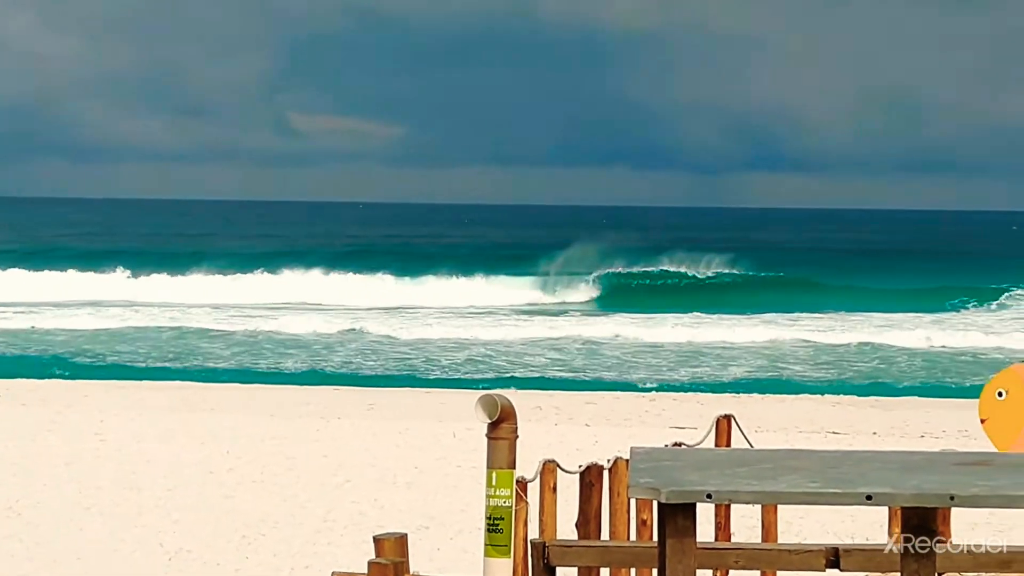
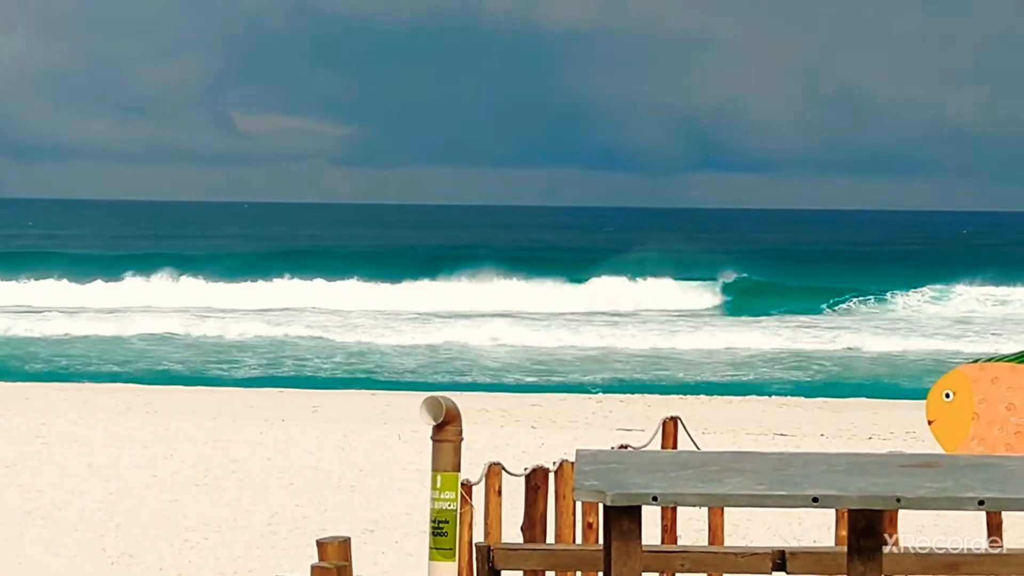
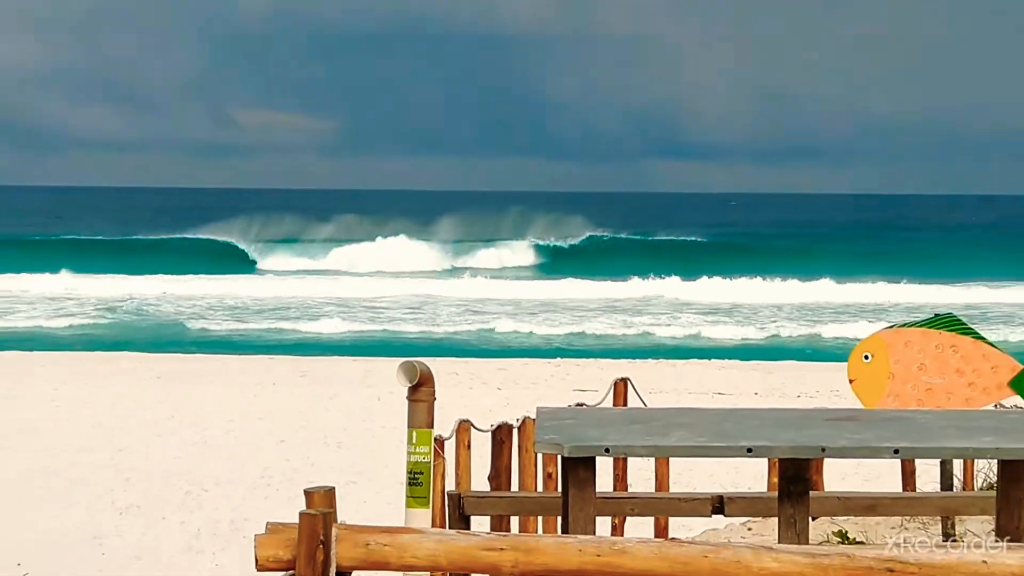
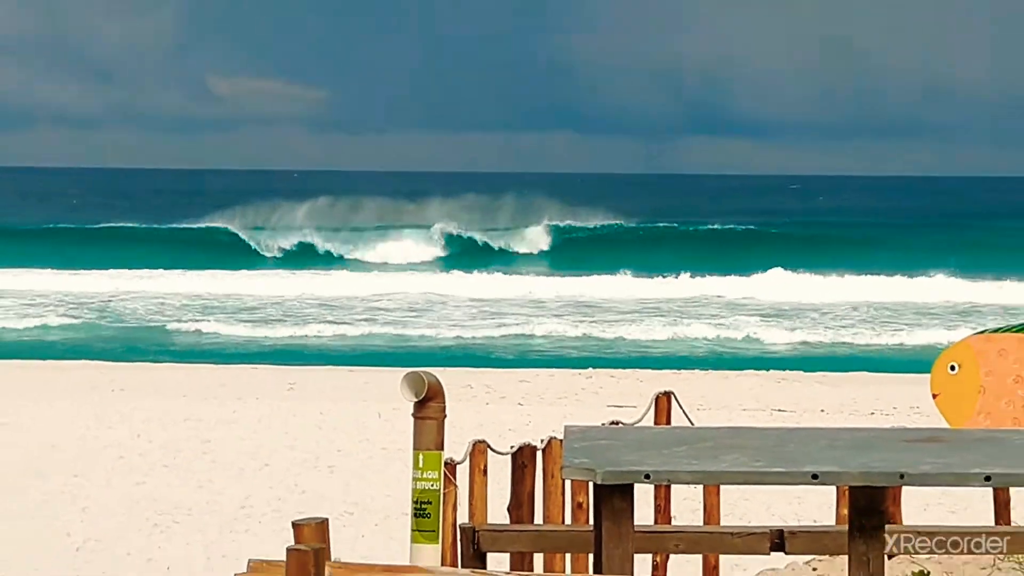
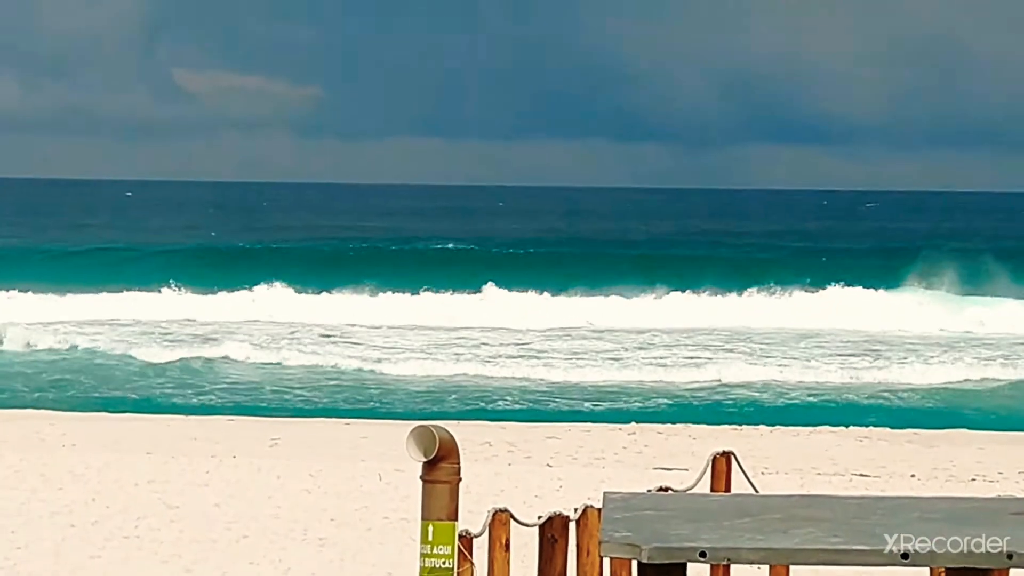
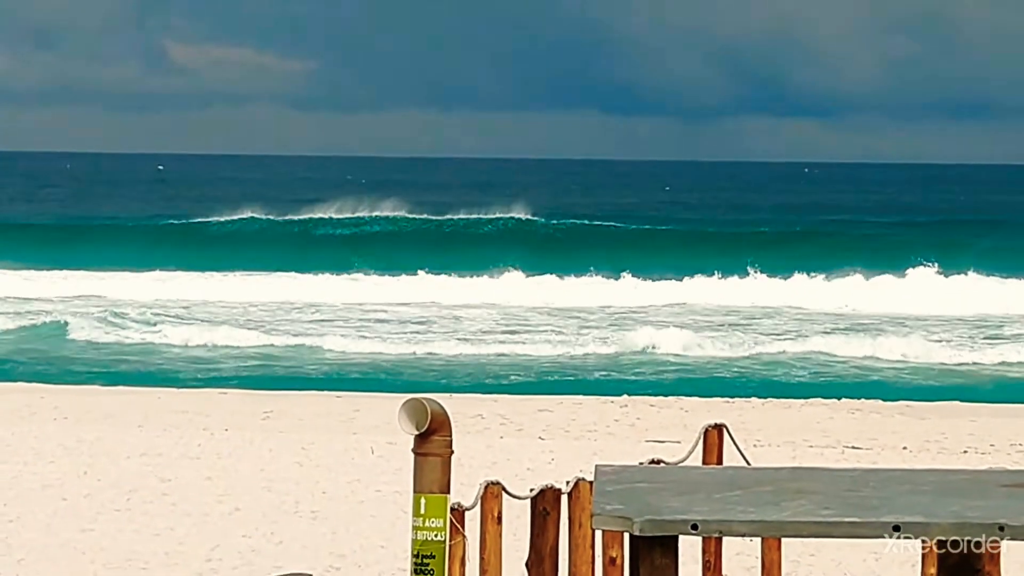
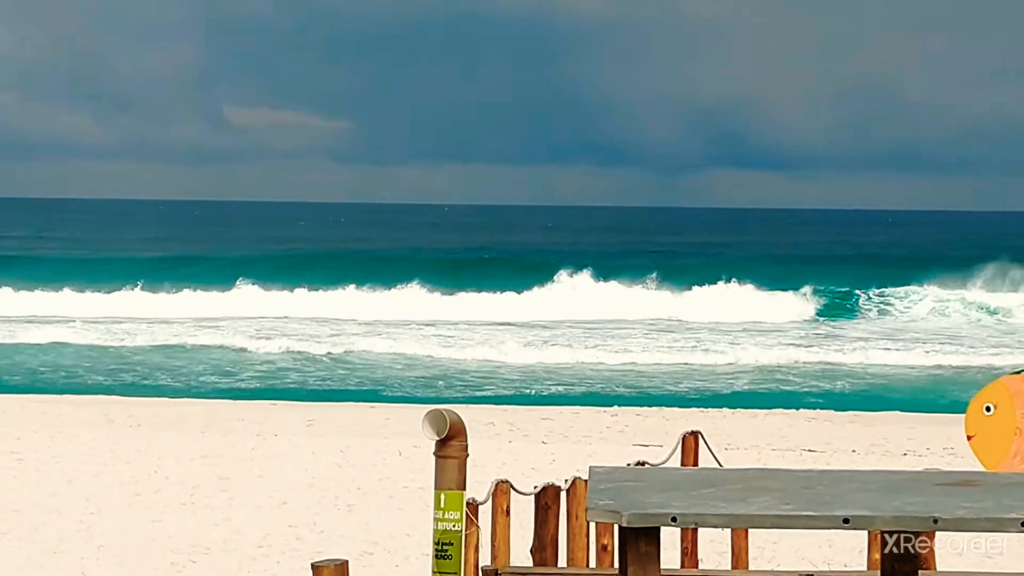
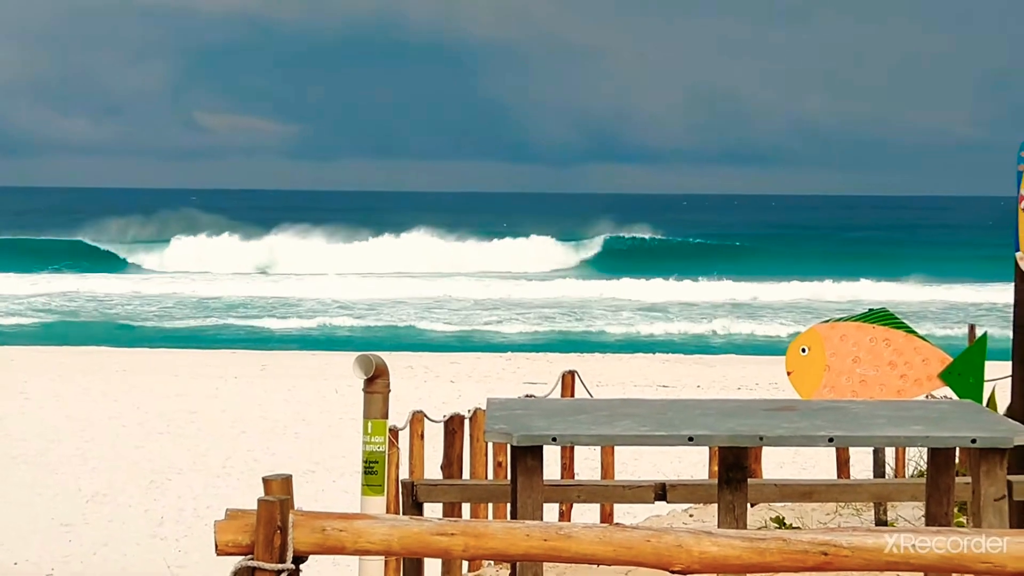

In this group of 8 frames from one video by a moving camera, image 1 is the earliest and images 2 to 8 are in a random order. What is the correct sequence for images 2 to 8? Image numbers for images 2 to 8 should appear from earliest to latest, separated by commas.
2, 7, 5, 6, 4, 3, 8
